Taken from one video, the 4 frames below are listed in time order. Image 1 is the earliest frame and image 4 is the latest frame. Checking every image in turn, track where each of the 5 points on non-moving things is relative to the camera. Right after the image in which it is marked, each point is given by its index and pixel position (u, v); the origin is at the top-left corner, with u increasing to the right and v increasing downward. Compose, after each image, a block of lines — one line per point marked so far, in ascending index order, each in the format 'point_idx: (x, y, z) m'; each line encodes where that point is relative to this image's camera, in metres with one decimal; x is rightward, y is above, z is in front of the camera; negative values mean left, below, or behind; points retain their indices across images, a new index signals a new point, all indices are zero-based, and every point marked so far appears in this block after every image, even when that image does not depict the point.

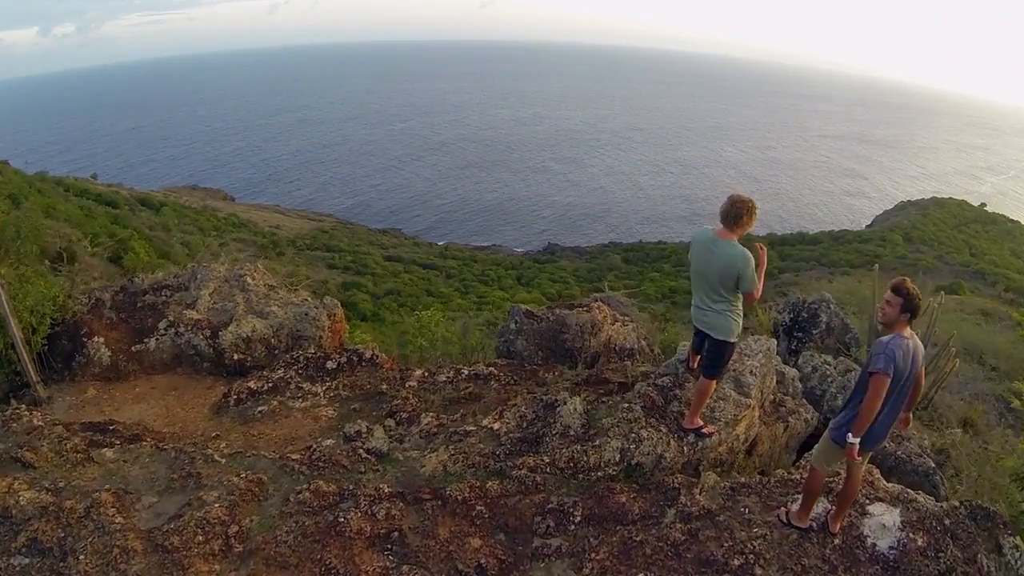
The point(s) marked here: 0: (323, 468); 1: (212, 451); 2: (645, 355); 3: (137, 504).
0: (-0.8, -0.8, +2.7) m
1: (-1.4, -0.8, +2.9) m
2: (+0.9, -0.5, +4.2) m
3: (-1.6, -0.9, +2.6) m
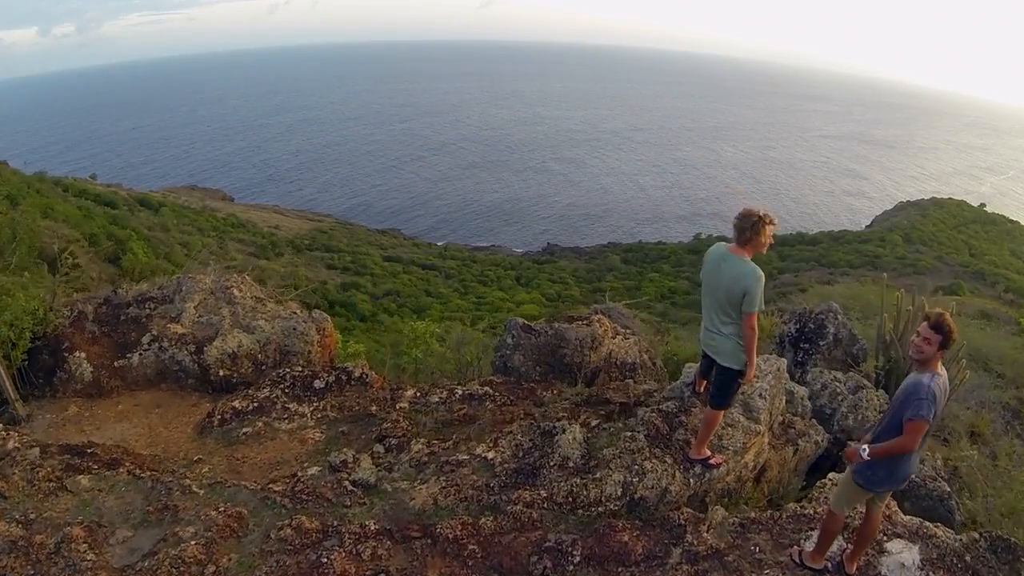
0: (-0.8, -0.9, +2.5) m
1: (-1.5, -0.9, +2.8) m
2: (+0.9, -0.5, +4.0) m
3: (-1.6, -1.0, +2.5) m
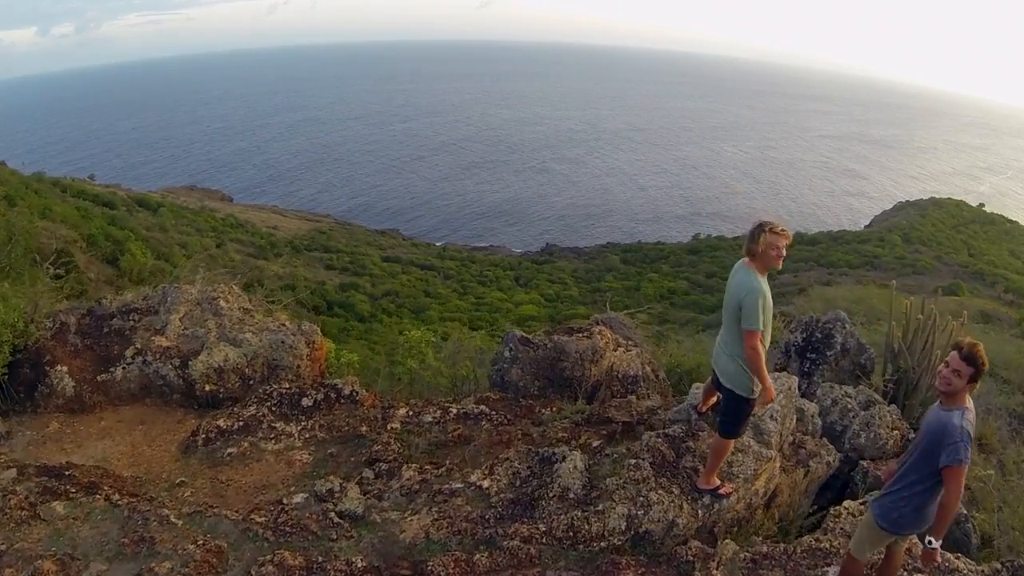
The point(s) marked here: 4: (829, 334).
0: (-0.8, -0.9, +2.4) m
1: (-1.5, -0.9, +2.6) m
2: (+0.9, -0.6, +3.9) m
3: (-1.6, -1.1, +2.3) m
4: (+2.5, -0.4, +4.8) m
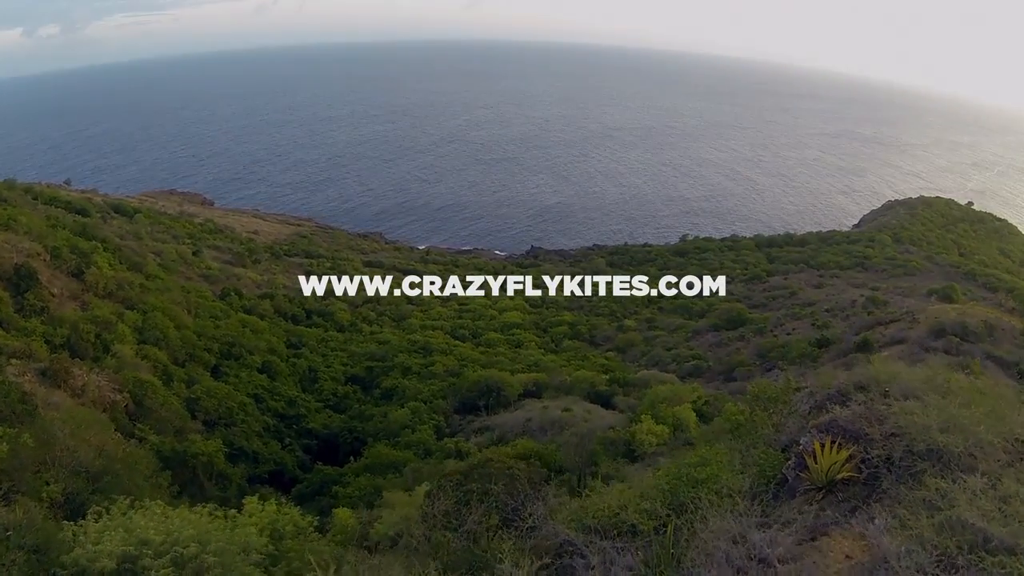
0: (-1.3, -2.4, -0.6) m
1: (-1.9, -2.4, -0.4) m
2: (+0.4, -2.0, +0.9) m
3: (-2.1, -2.6, -0.7) m
4: (+1.9, -1.8, +1.9) m
